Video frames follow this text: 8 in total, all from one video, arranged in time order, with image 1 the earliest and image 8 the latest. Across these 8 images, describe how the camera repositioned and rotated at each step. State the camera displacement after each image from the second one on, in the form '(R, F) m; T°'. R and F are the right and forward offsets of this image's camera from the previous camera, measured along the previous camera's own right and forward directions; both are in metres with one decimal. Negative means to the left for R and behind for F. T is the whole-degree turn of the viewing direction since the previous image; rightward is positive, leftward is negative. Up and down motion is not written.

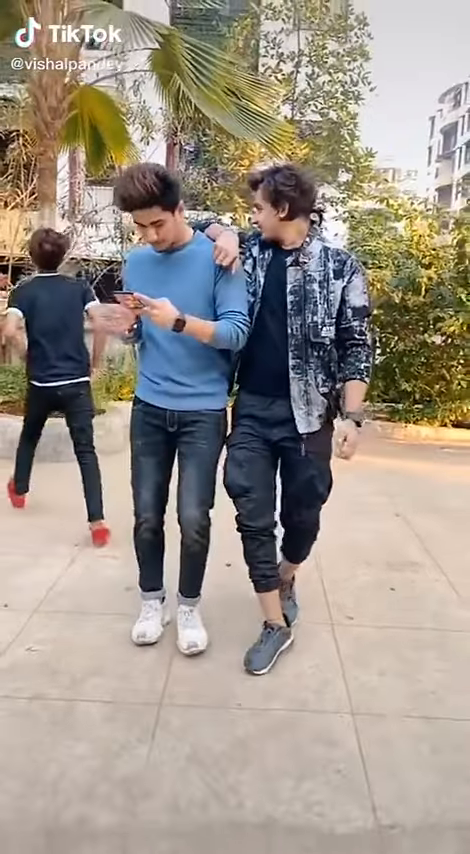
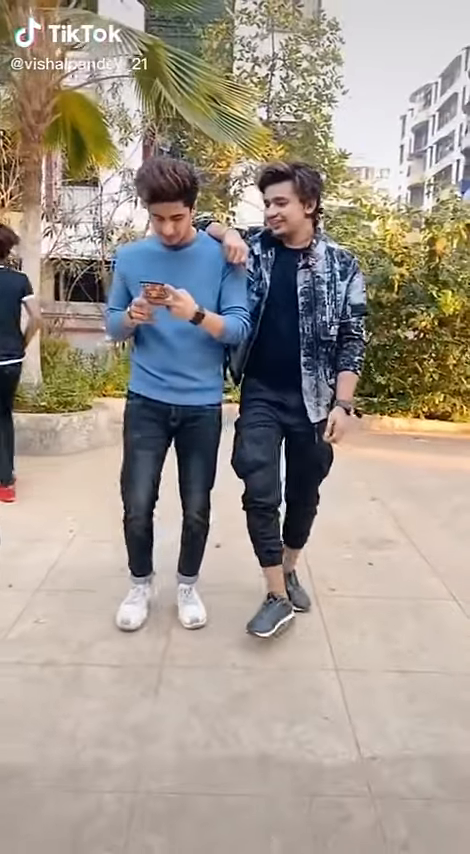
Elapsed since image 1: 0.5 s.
(-0.1, -0.2) m; +2°
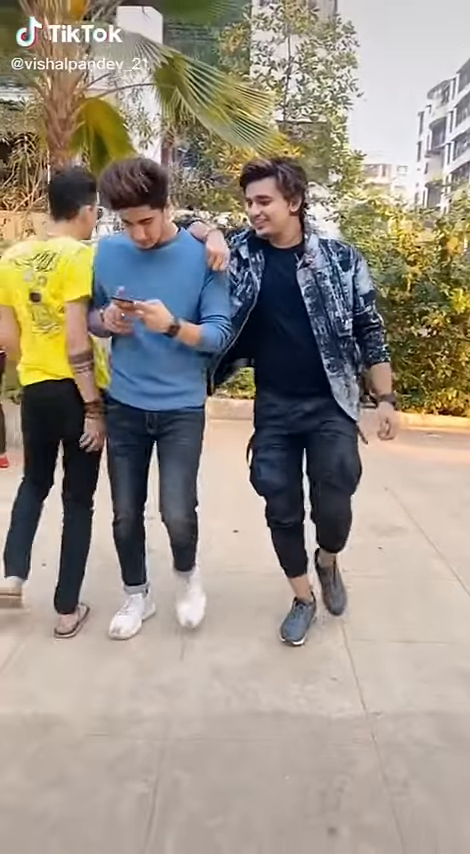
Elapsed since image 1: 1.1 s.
(0.0, -0.3) m; -1°
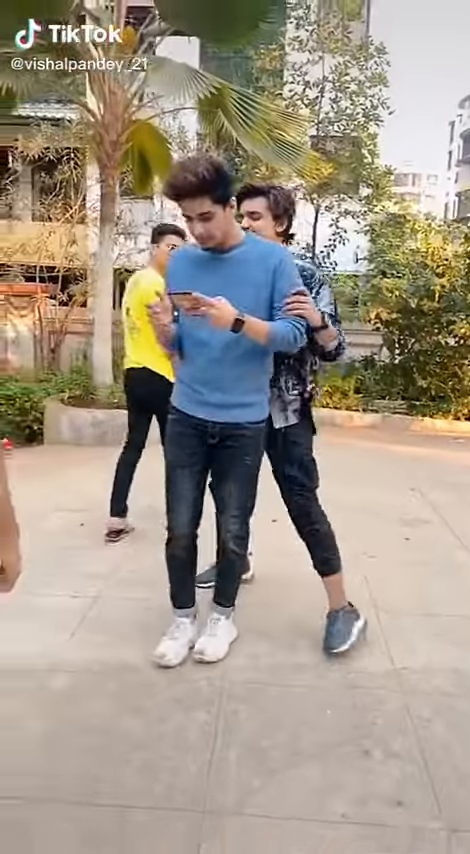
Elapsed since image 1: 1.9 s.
(-0.1, -0.4) m; -2°
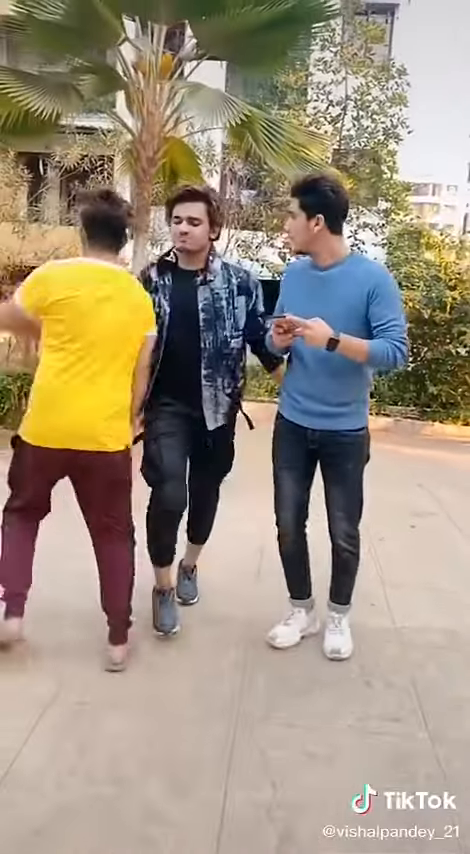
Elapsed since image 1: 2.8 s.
(-0.1, -0.5) m; -1°
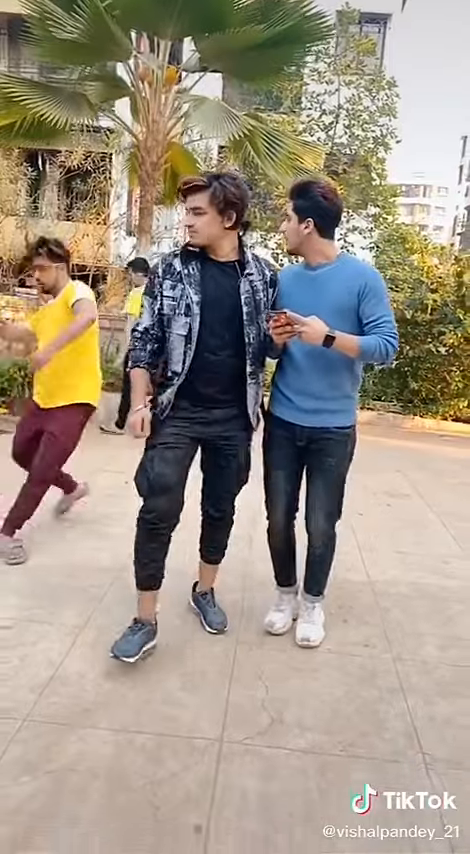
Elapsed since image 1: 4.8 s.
(-0.1, -0.6) m; +1°
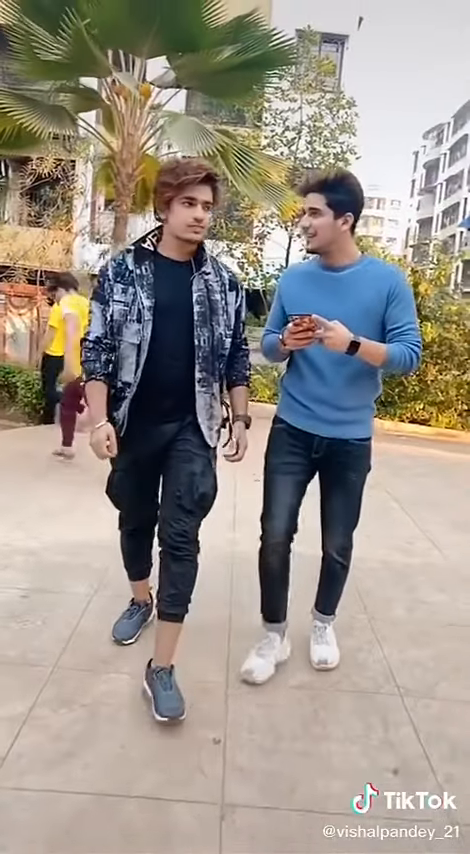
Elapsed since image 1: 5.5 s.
(-0.2, -0.4) m; +4°
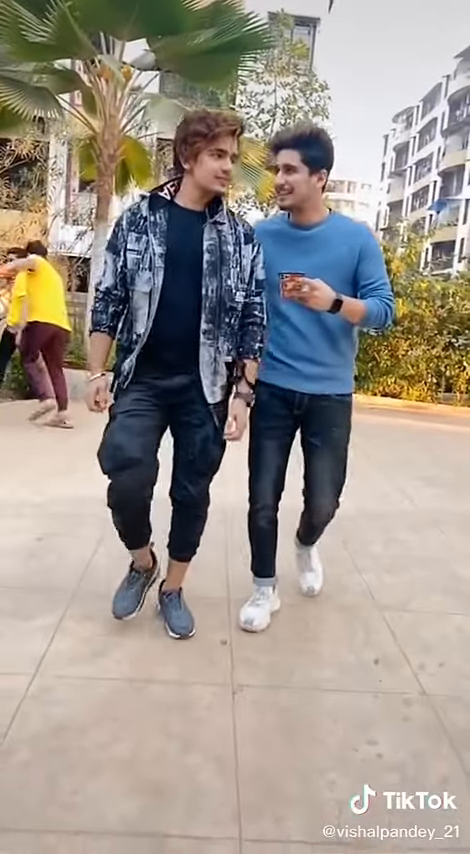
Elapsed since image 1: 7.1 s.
(-0.1, -0.4) m; +2°
